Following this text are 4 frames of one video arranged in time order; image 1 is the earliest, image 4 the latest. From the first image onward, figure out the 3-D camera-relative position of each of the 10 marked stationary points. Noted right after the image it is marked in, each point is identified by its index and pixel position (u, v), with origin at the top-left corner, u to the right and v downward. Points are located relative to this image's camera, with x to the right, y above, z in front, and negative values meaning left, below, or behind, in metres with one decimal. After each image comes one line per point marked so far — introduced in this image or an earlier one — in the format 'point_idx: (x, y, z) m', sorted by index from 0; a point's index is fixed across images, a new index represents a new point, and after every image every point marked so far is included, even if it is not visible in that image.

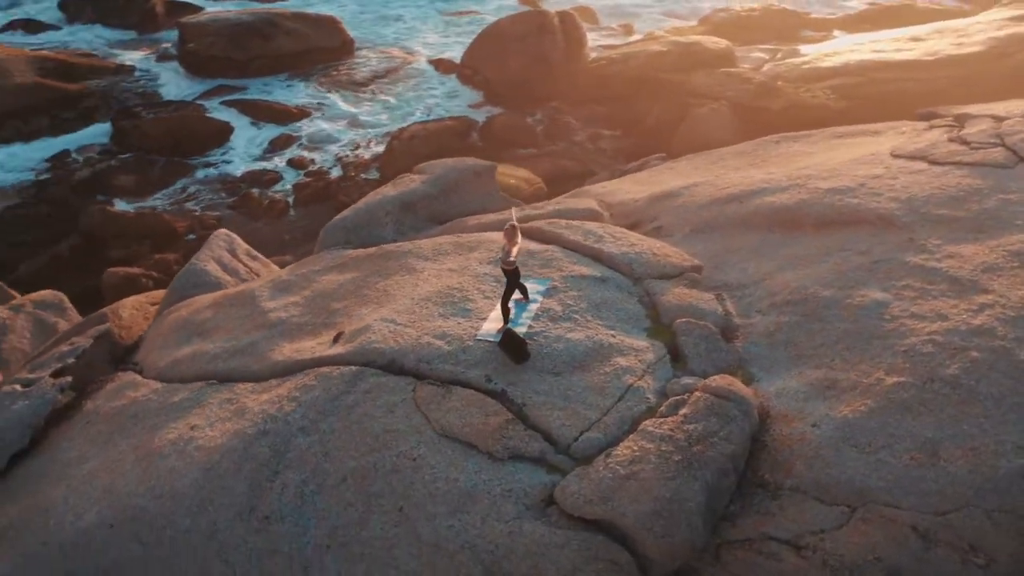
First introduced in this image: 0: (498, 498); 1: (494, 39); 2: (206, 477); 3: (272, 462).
0: (-0.1, -0.9, +4.9) m
1: (-0.2, +3.4, +14.7) m
2: (-1.5, -0.9, +5.3) m
3: (-1.1, -0.8, +5.2) m
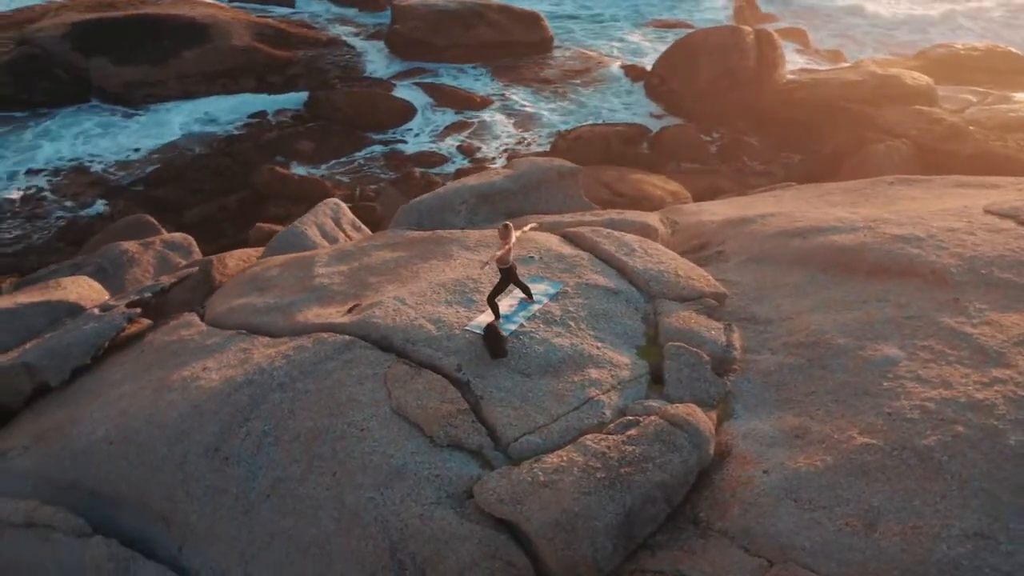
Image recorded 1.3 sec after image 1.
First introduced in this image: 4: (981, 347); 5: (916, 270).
0: (-0.4, -0.9, +5.0) m
1: (+2.3, +3.2, +14.5) m
2: (-1.7, -0.7, +5.7) m
3: (-1.4, -0.6, +5.6) m
4: (+2.3, -0.3, +5.4) m
5: (+2.3, +0.1, +6.2) m
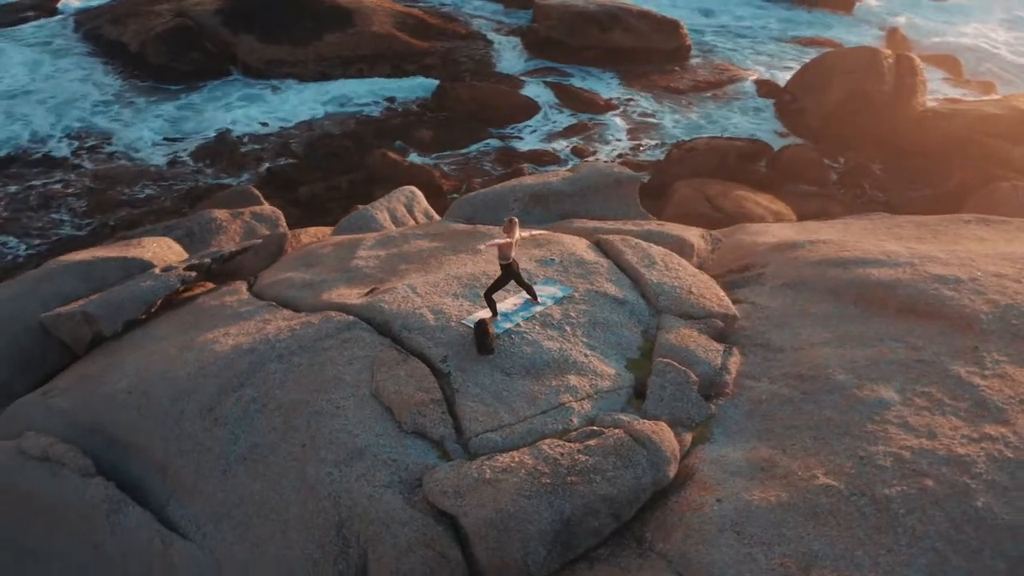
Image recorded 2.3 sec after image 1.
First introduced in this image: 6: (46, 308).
0: (-0.6, -0.8, +5.1) m
1: (+4.0, +2.8, +14.1) m
2: (-1.7, -0.5, +6.0) m
3: (-1.4, -0.5, +5.8) m
4: (+2.2, -0.5, +5.1) m
5: (+2.3, -0.1, +5.8) m
6: (-3.3, -0.1, +7.8) m
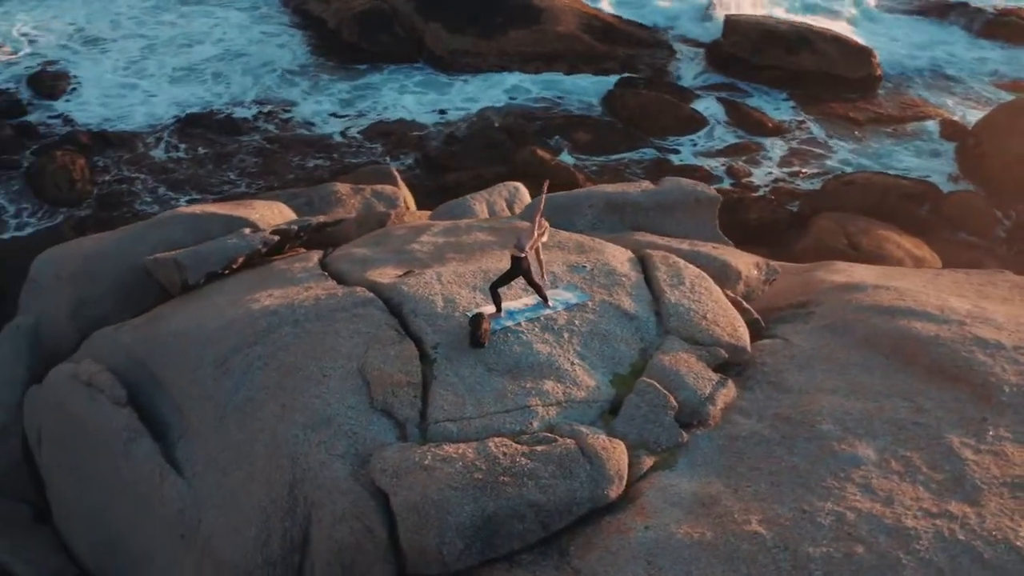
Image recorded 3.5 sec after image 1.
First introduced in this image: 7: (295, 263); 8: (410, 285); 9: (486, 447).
0: (-0.8, -0.7, +5.3) m
1: (+6.0, +2.1, +13.1) m
2: (-1.7, -0.2, +6.4) m
3: (-1.4, -0.3, +6.1) m
4: (+1.9, -0.8, +4.7) m
5: (+2.2, -0.4, +5.4) m
6: (-2.8, +0.3, +8.5) m
7: (-1.5, +0.2, +7.7) m
8: (-0.6, 0.0, +6.3) m
9: (-0.1, -0.7, +5.0) m
